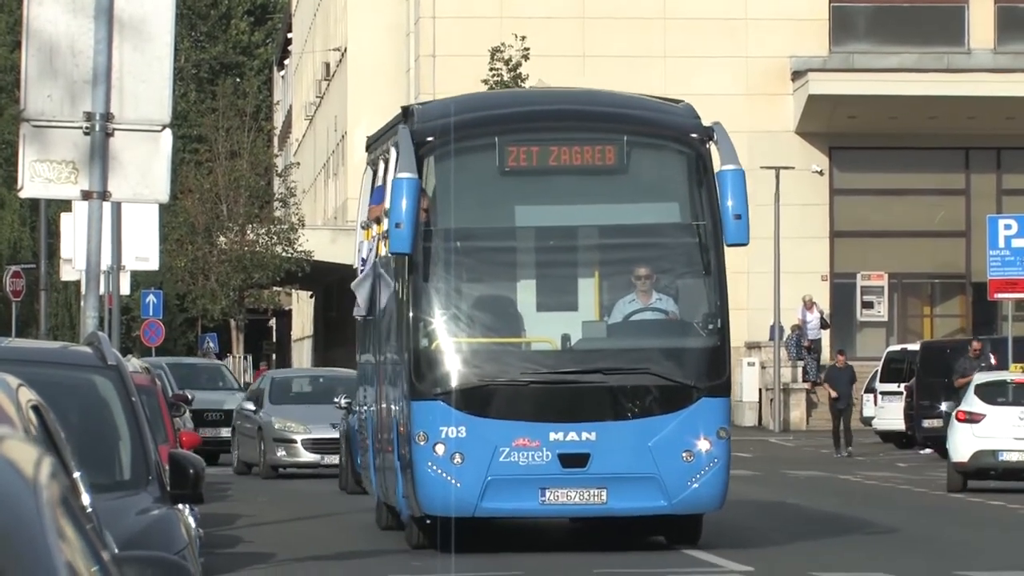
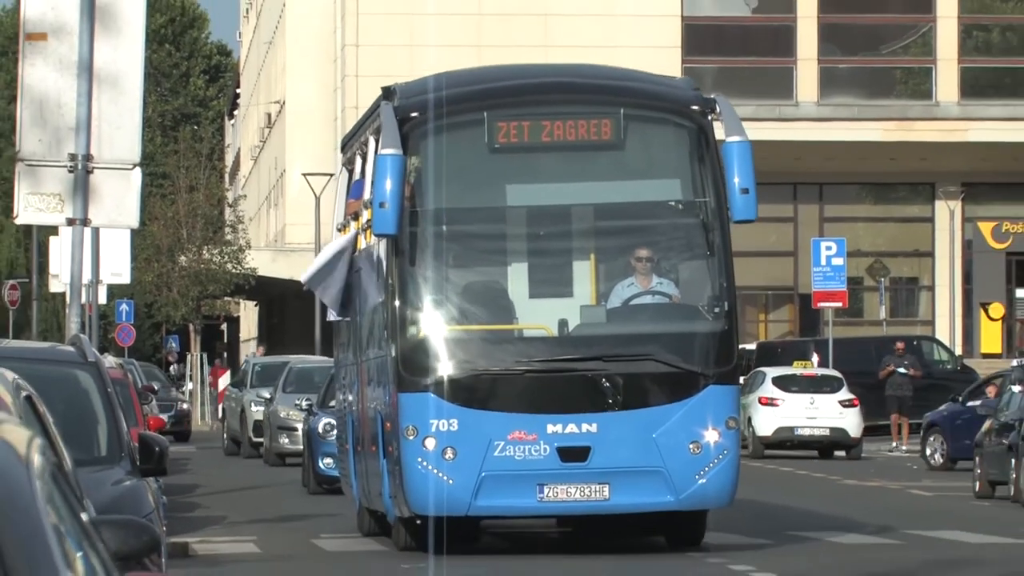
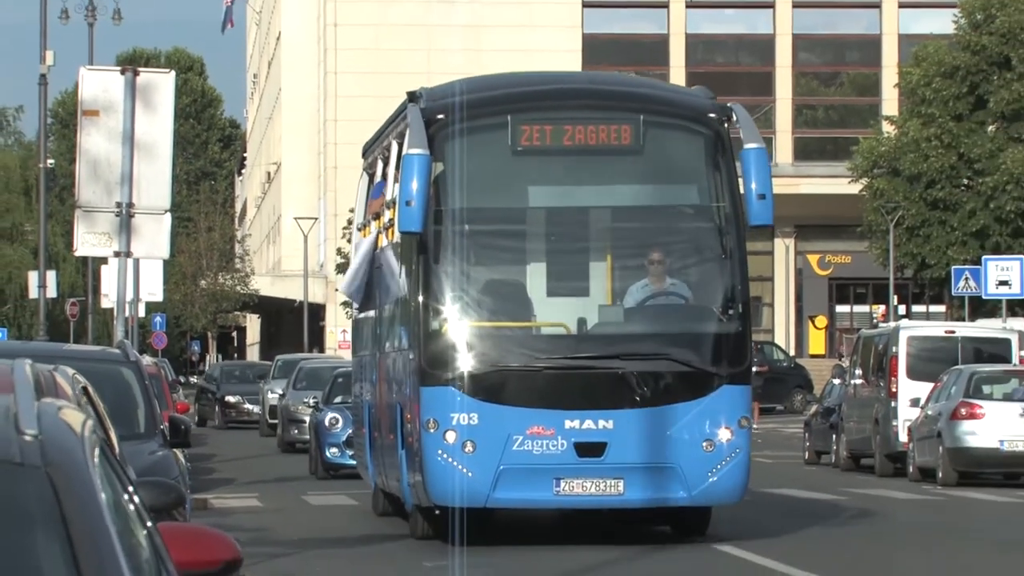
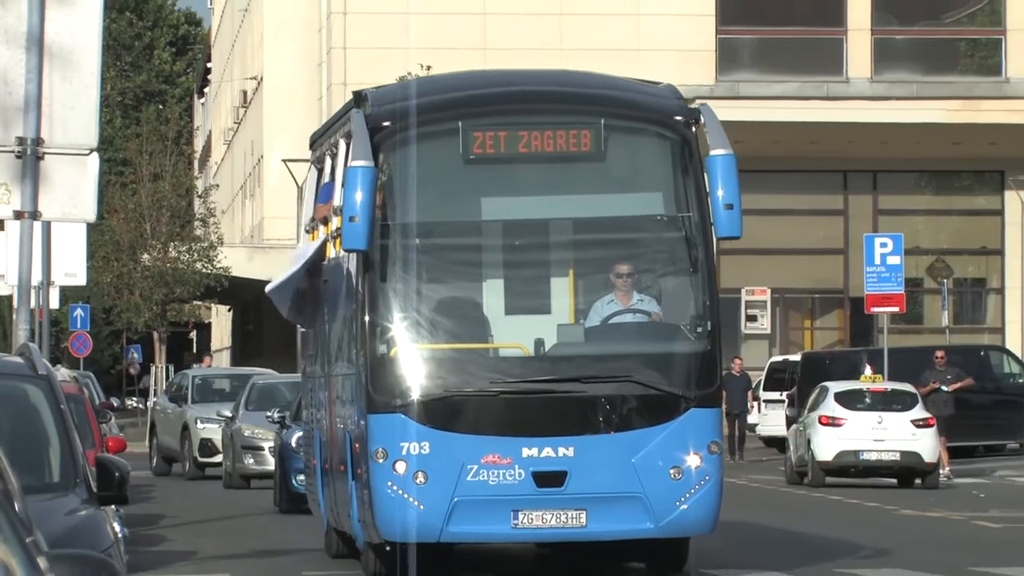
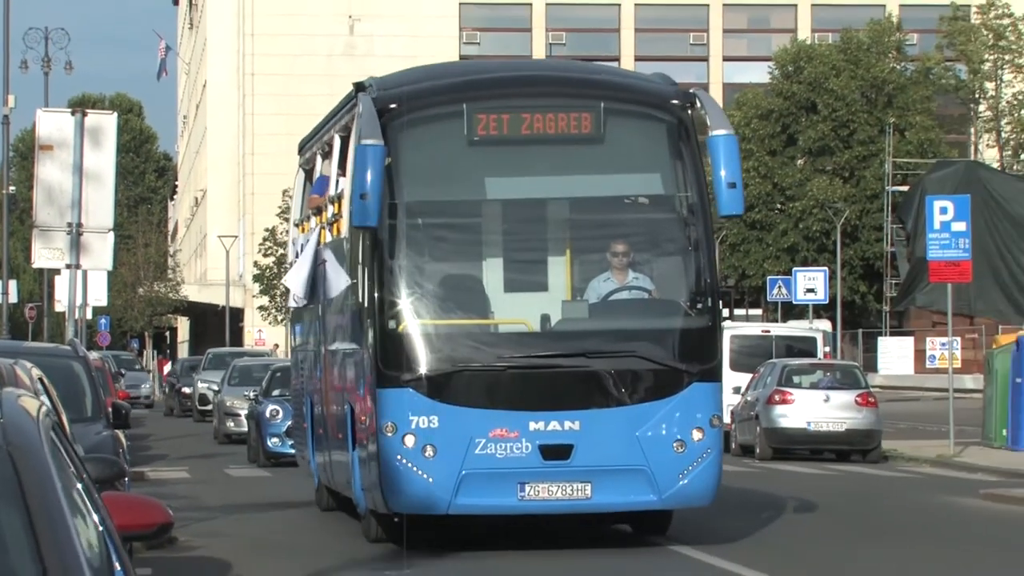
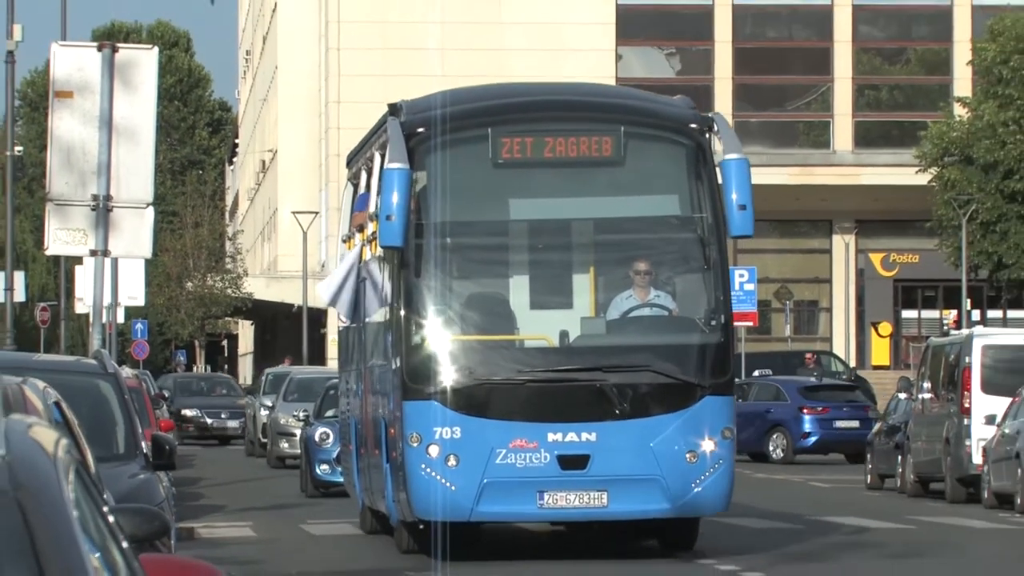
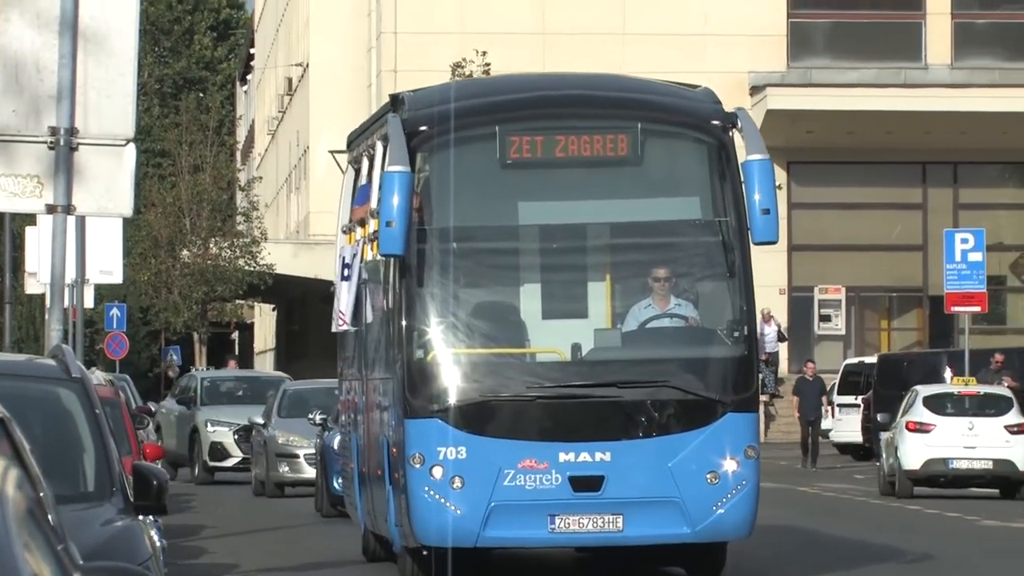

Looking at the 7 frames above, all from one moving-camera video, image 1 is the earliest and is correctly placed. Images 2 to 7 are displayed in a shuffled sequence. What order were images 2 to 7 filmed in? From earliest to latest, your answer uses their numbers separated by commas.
7, 4, 2, 6, 3, 5
